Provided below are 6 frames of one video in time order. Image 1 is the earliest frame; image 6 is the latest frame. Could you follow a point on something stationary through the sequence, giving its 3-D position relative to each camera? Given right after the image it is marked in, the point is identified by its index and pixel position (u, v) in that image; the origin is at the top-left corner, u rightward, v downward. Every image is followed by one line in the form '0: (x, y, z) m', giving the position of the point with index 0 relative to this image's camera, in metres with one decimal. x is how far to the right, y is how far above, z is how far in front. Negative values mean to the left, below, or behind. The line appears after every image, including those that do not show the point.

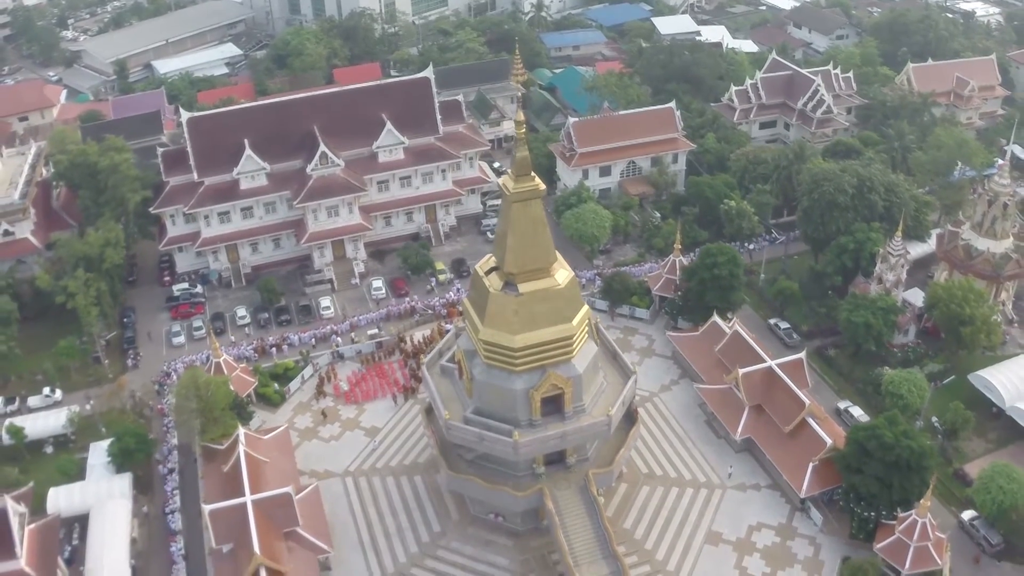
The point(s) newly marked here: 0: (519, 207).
0: (+0.2, +1.9, +20.1) m
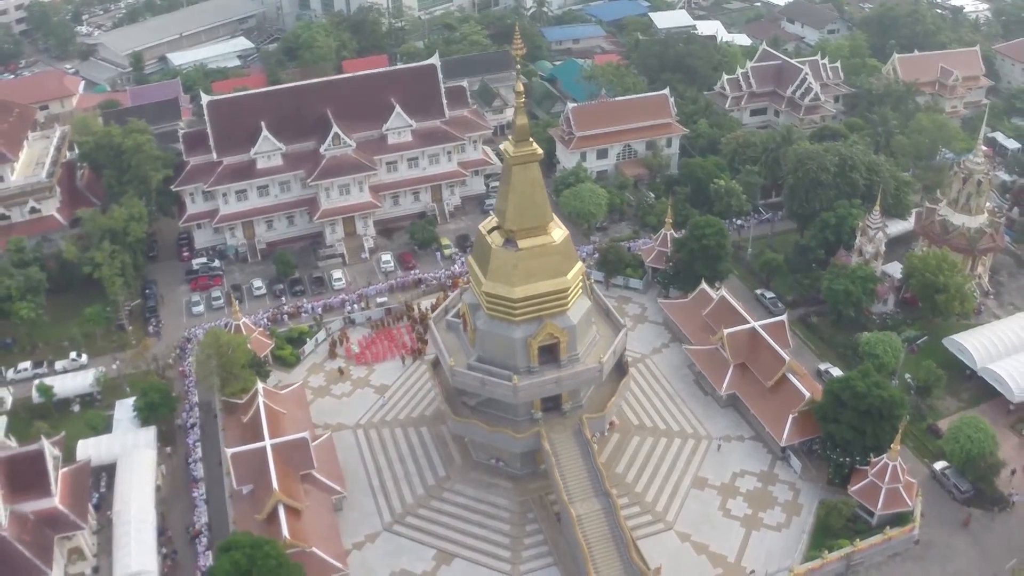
0: (+0.2, +3.1, +21.9) m
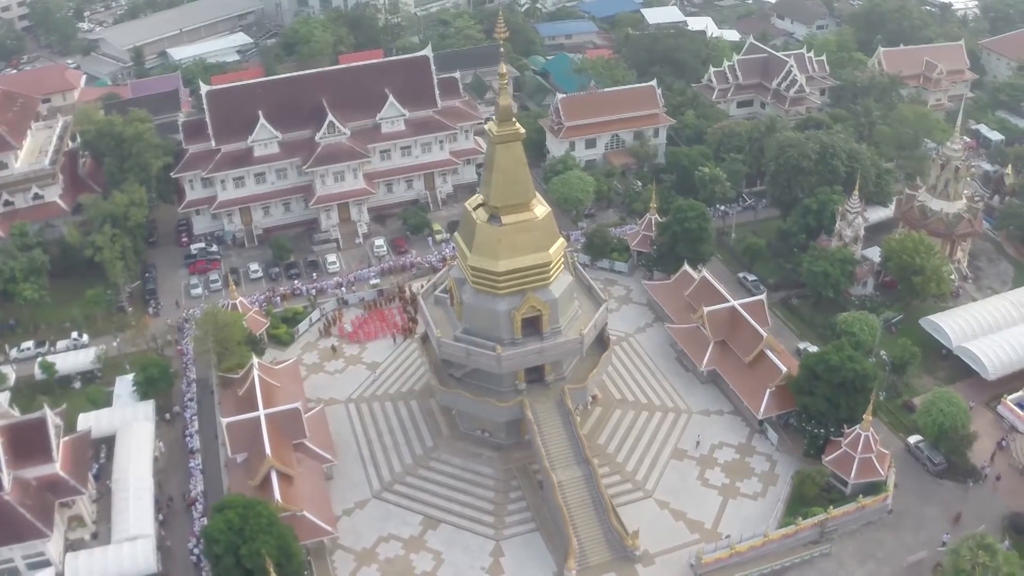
0: (-0.3, +3.8, +22.8) m
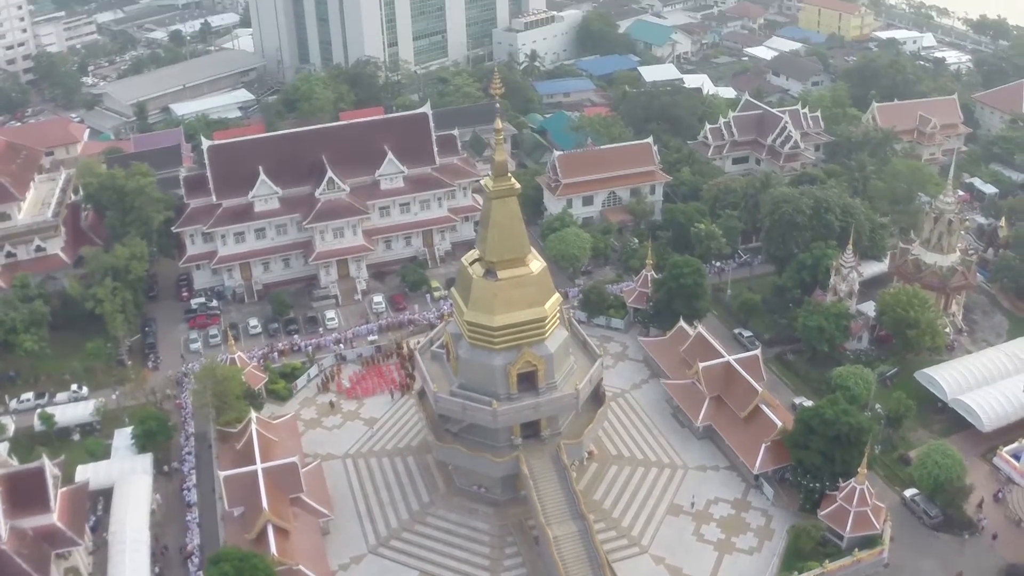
0: (-0.4, +2.3, +23.3) m
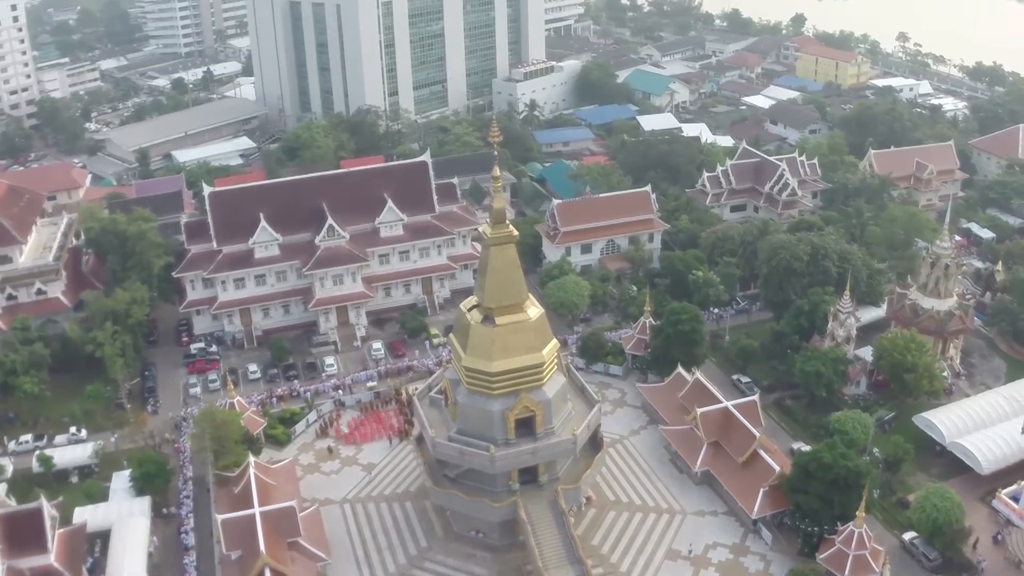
0: (-0.4, +1.0, +23.7) m
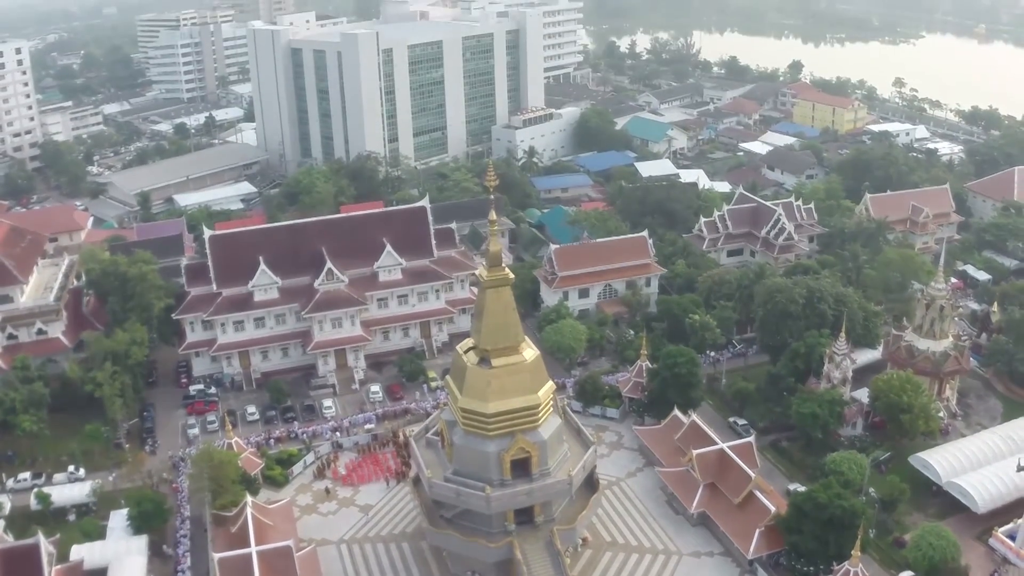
0: (-0.5, -0.1, +24.0) m
